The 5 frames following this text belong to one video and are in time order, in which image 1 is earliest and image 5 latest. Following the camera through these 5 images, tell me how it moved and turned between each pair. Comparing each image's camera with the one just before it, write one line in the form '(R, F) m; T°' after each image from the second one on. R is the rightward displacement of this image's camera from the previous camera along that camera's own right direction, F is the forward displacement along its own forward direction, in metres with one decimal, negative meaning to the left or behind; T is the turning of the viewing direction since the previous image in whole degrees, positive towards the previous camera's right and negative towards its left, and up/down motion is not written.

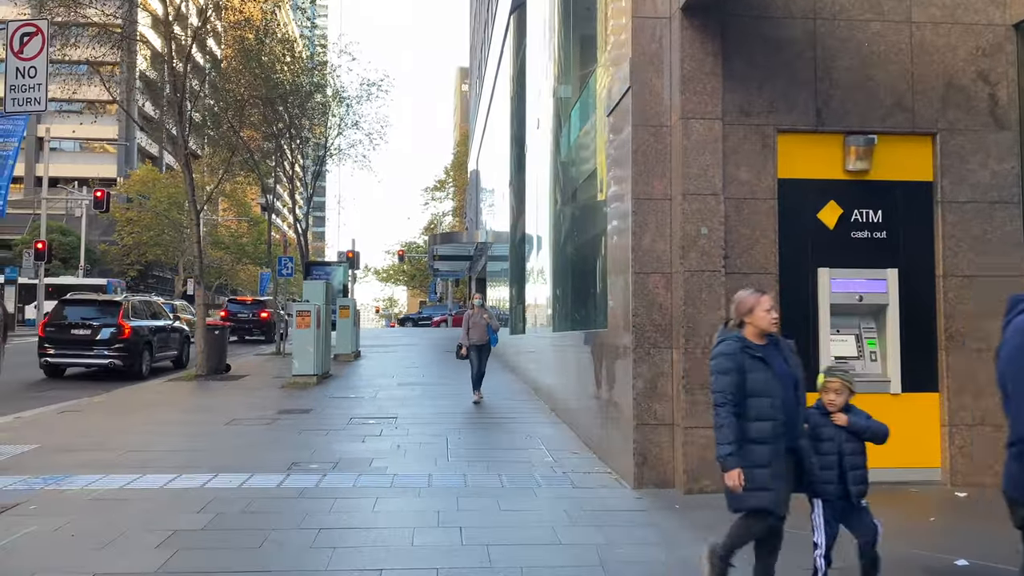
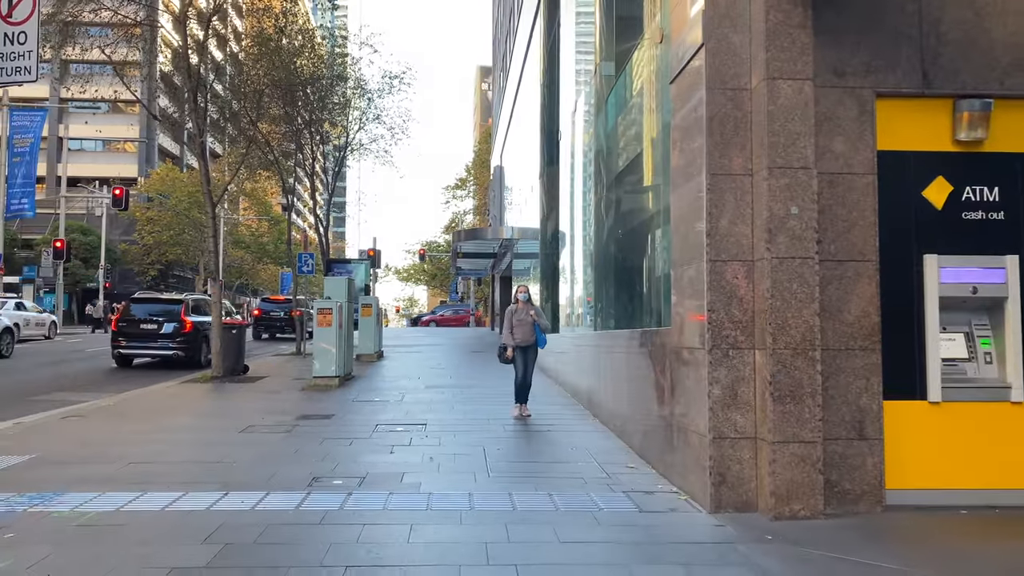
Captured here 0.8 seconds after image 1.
(-0.2, +0.9) m; -1°
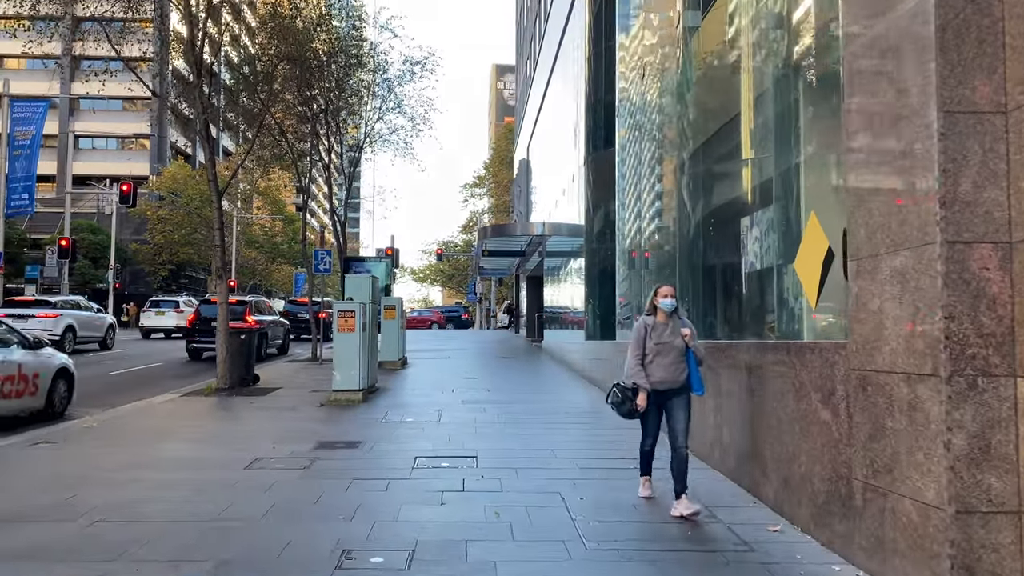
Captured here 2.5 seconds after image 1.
(-0.5, +1.8) m; -1°
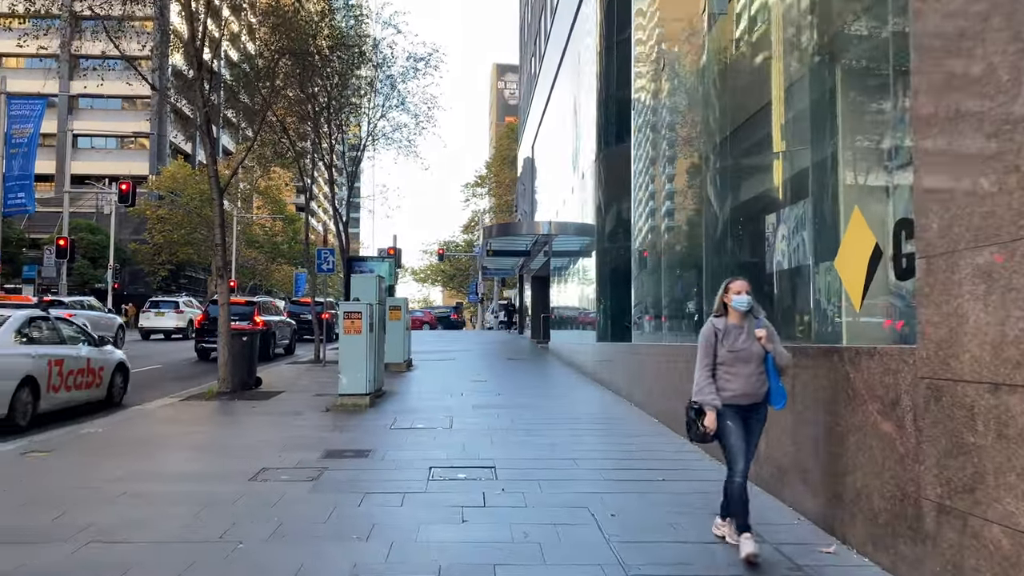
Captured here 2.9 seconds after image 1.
(-0.2, +0.4) m; 0°
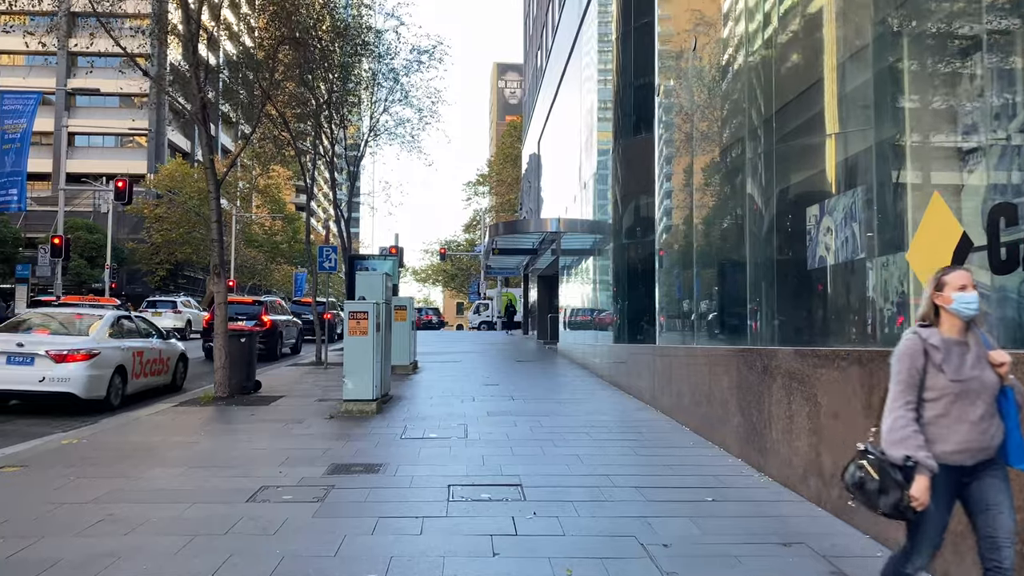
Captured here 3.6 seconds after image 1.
(-0.2, +0.7) m; 0°
